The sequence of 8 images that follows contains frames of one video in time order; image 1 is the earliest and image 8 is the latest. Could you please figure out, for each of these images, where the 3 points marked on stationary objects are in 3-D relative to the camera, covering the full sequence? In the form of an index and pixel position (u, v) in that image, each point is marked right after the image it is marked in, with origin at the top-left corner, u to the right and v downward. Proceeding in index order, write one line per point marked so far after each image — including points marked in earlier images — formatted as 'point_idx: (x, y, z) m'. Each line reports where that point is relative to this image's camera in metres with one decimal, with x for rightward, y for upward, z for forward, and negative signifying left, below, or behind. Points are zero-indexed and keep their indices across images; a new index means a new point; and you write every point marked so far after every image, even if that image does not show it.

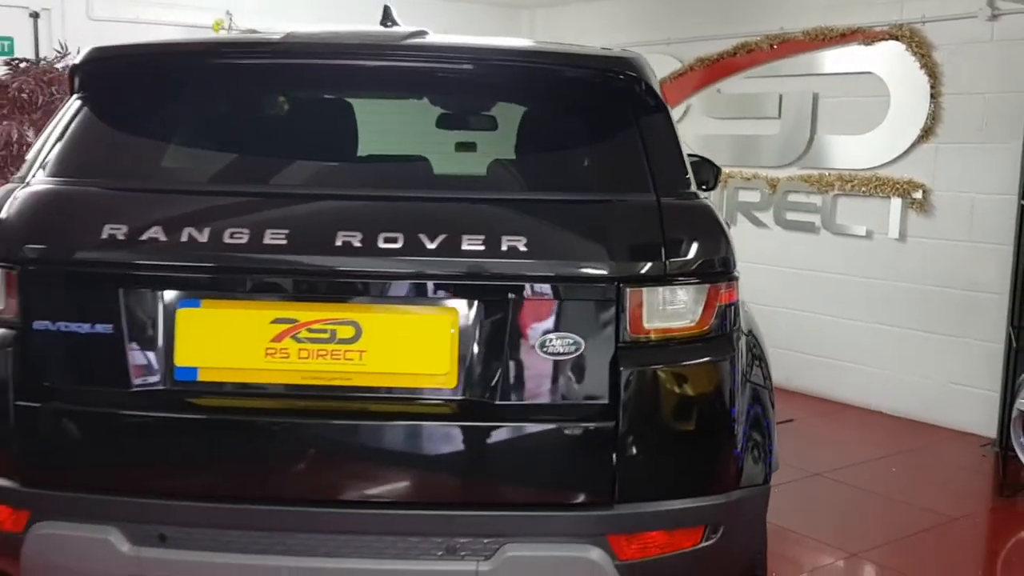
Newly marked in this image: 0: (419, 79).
0: (-0.2, +0.4, +1.9) m
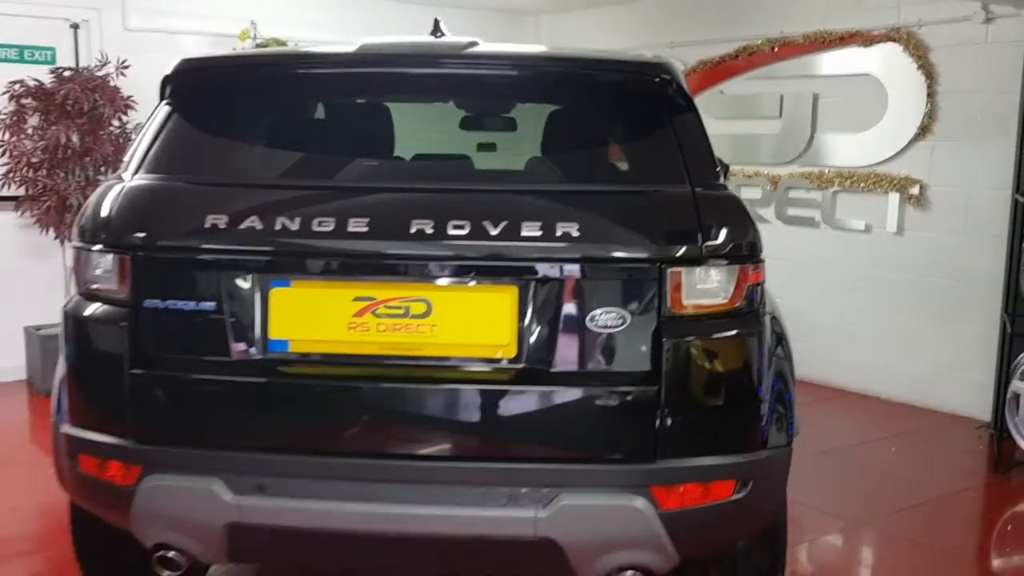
0: (-0.1, +0.5, +2.1) m
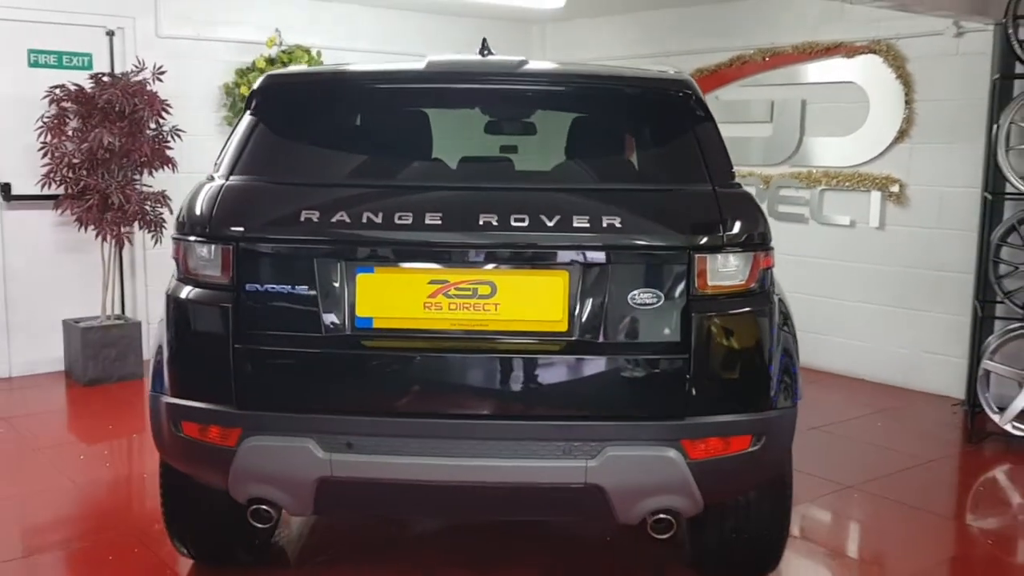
0: (0.0, +0.5, +2.4) m
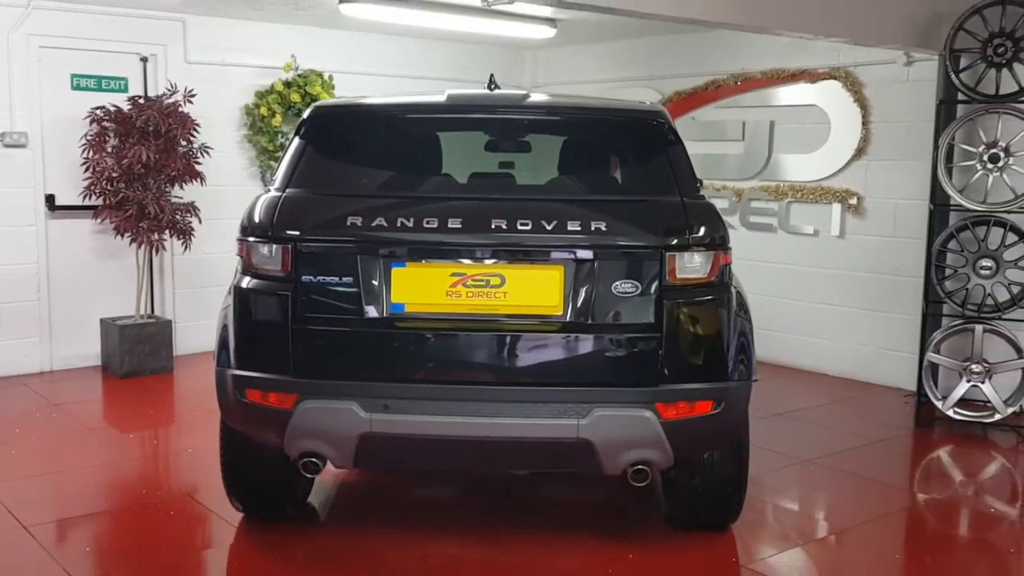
0: (0.0, +0.5, +2.9) m
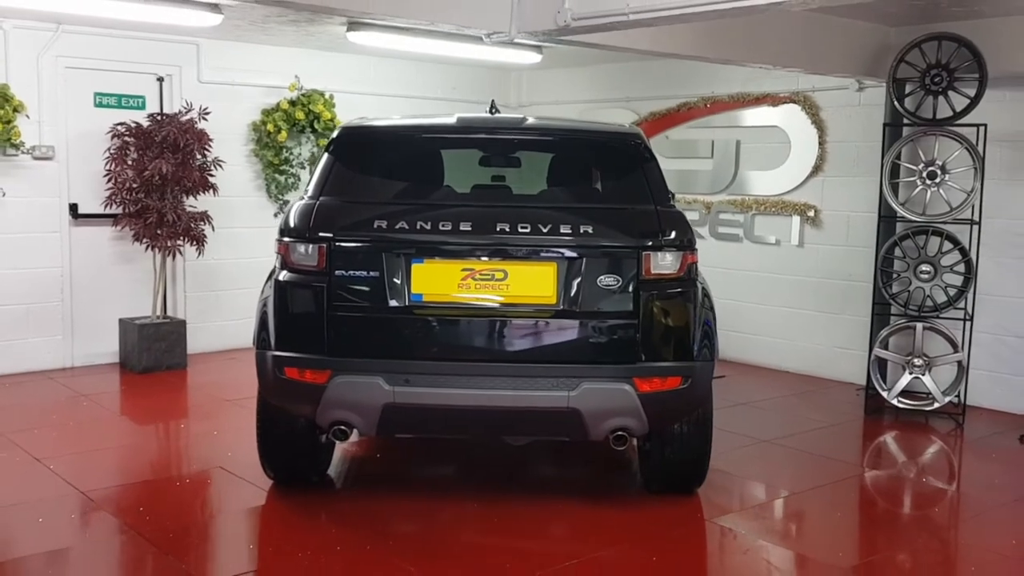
0: (0.0, +0.5, +3.4) m
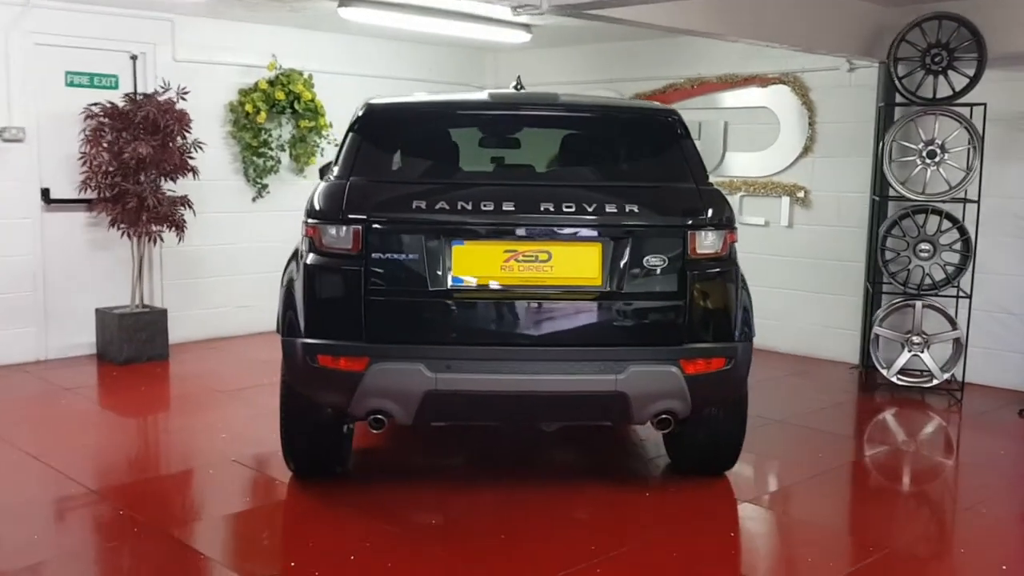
0: (+0.1, +0.6, +3.3) m
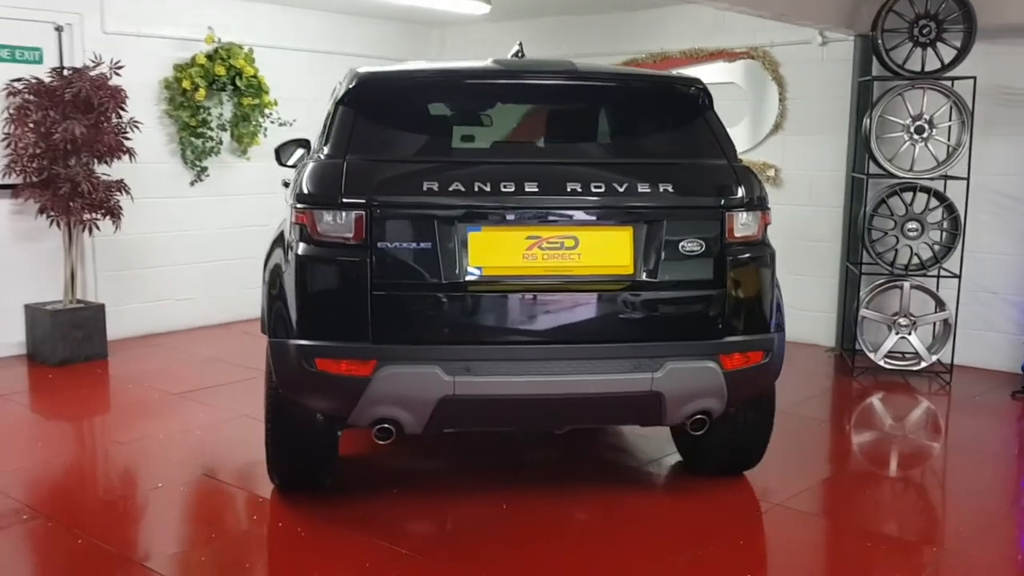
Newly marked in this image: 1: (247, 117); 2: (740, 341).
0: (+0.1, +0.6, +3.0) m
1: (-1.6, +1.0, +5.8) m
2: (+0.6, -0.2, +2.8) m
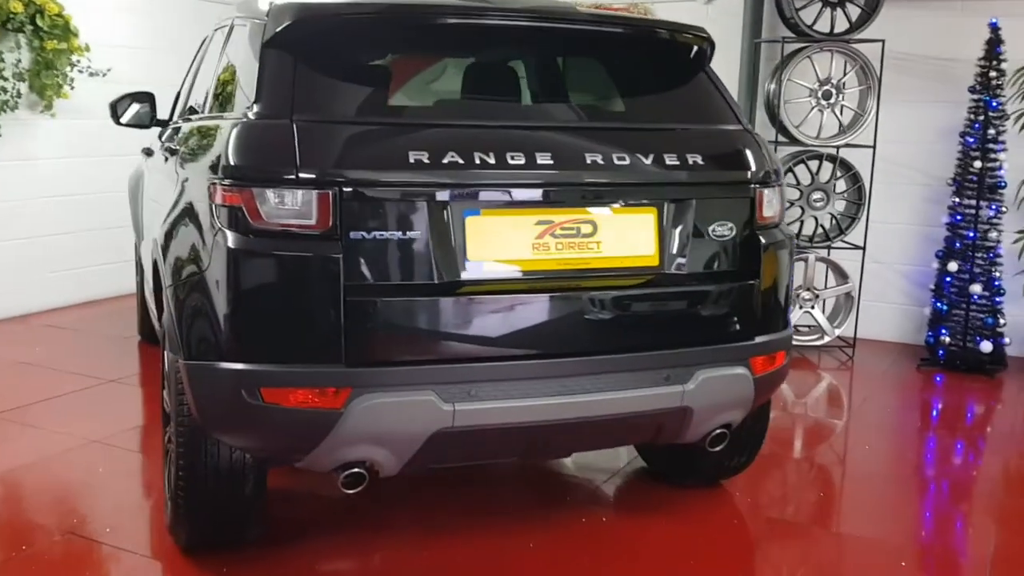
0: (0.0, +0.6, +2.4) m
1: (-2.3, +1.1, +4.7) m
2: (+0.6, -0.1, +2.4) m
